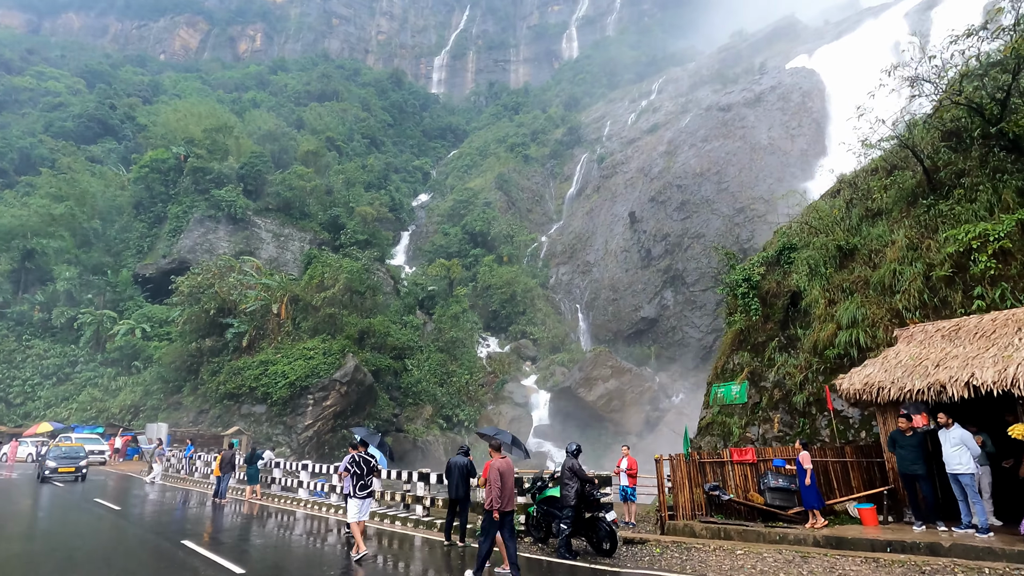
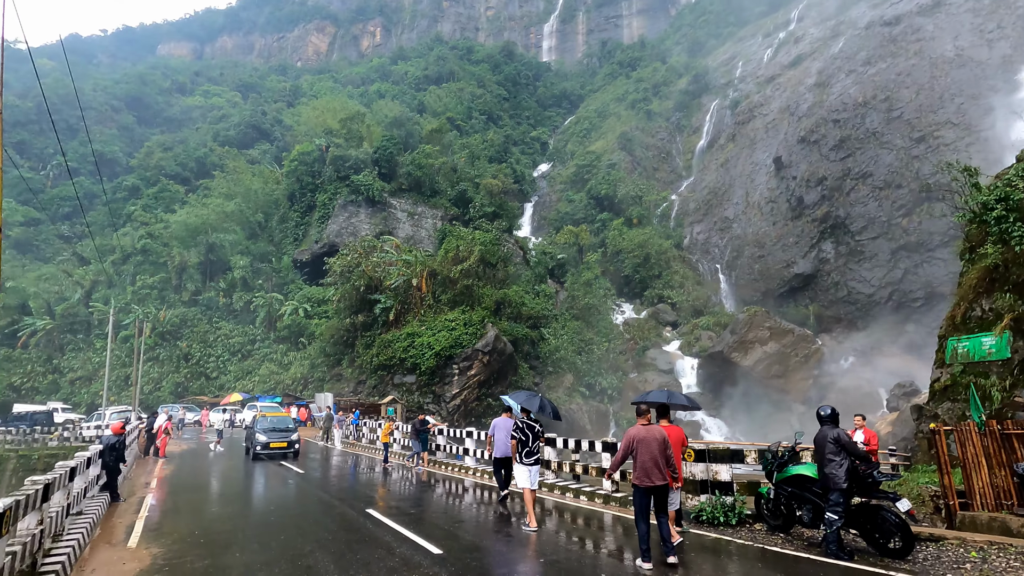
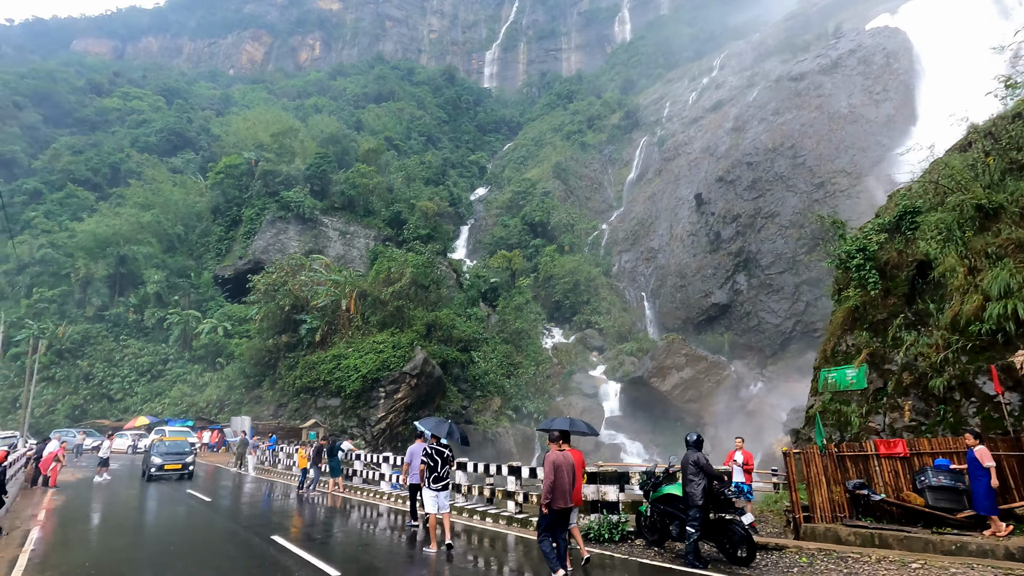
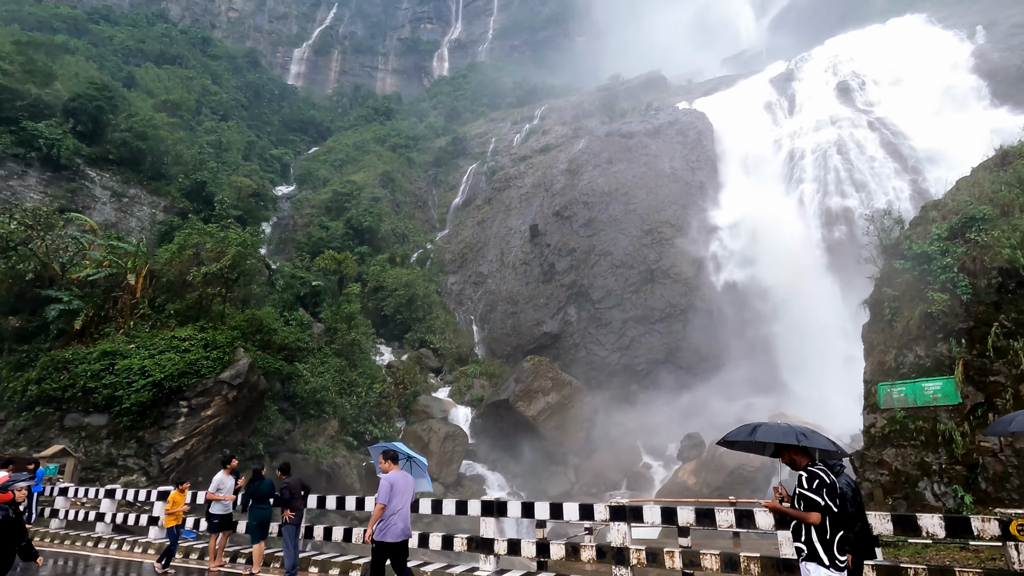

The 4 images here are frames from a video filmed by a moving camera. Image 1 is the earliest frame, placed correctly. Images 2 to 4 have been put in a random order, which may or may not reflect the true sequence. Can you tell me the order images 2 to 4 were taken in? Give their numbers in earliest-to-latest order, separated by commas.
3, 2, 4
